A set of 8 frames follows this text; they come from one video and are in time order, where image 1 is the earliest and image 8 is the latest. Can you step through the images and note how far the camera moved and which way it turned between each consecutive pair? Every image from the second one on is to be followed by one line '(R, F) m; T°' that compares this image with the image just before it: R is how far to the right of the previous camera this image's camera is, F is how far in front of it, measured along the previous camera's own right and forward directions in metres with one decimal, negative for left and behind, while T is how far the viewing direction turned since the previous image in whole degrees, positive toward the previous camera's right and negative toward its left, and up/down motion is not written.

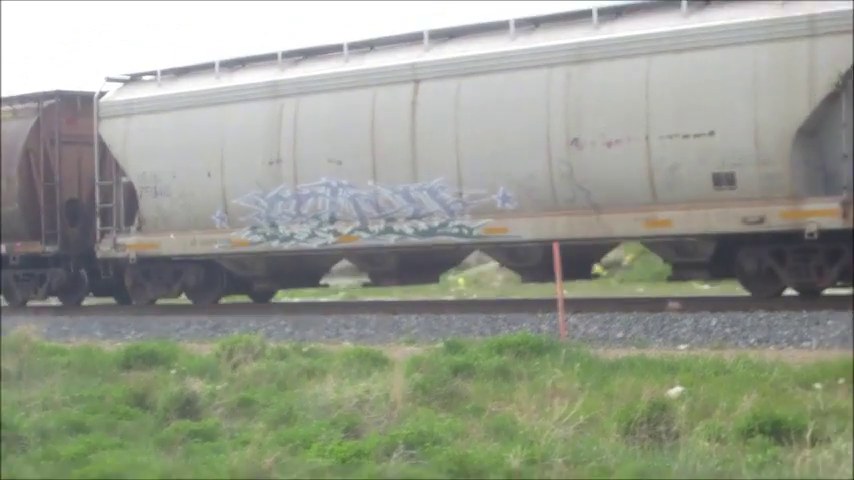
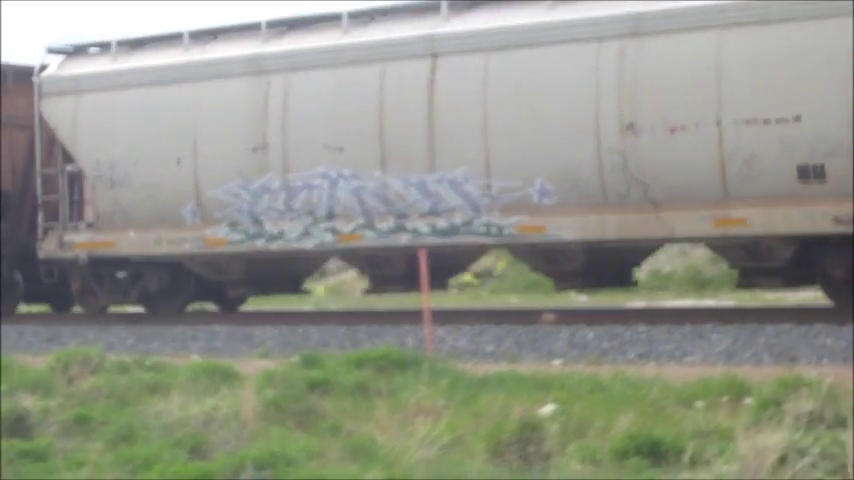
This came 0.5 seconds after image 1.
(+0.6, +0.7) m; +2°
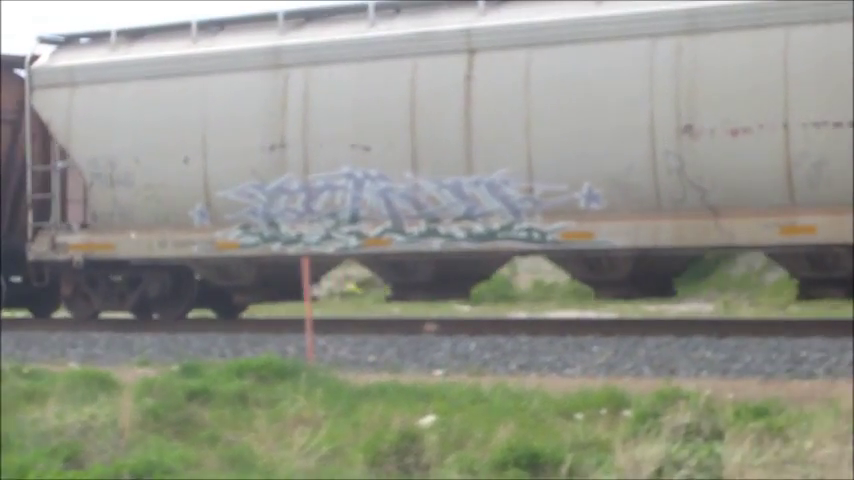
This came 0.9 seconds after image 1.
(+0.1, +0.1) m; +5°
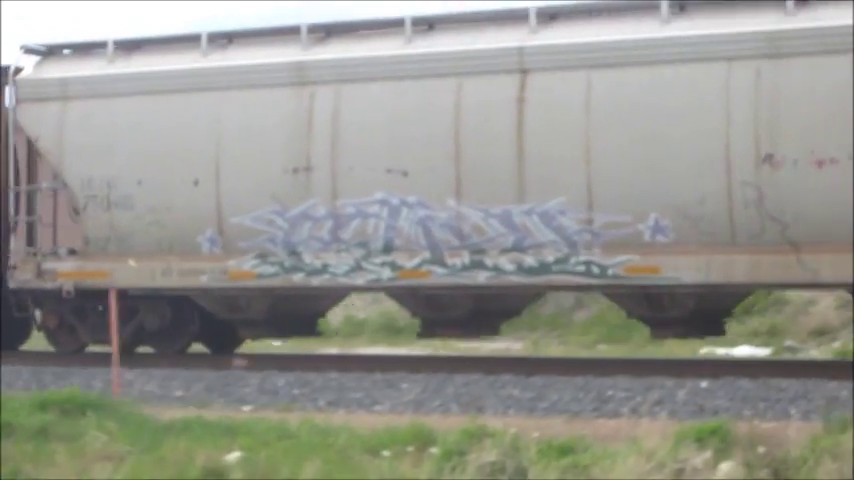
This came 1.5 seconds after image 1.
(+0.4, 0.0) m; +5°
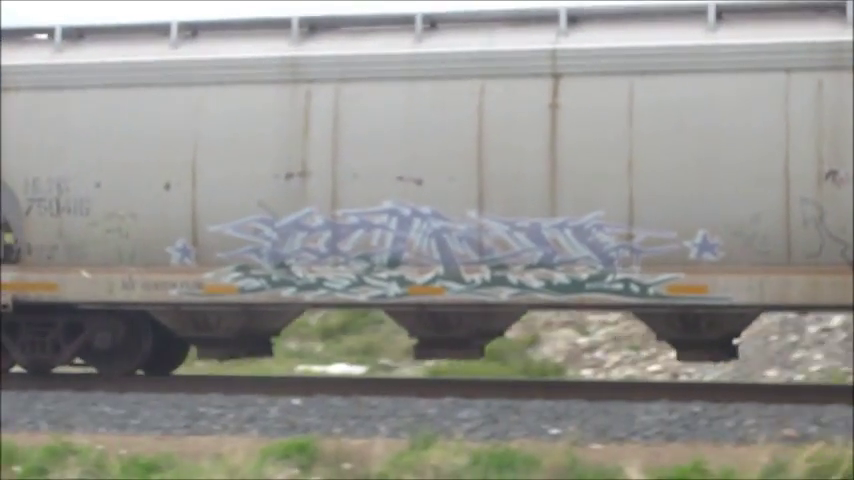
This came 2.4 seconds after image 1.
(+1.9, -0.1) m; +1°
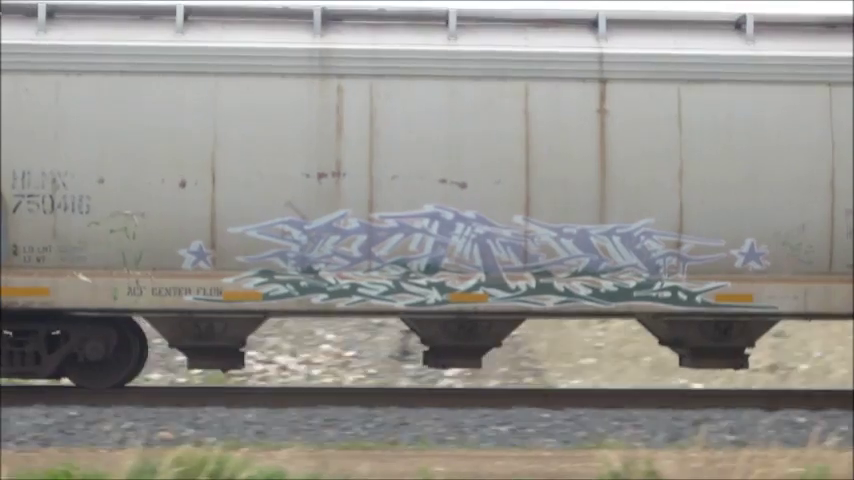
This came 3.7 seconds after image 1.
(-2.2, +1.8) m; +2°
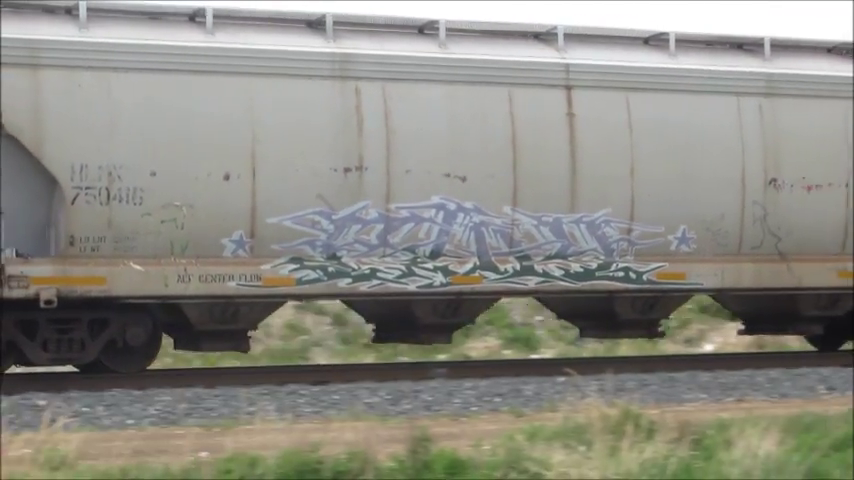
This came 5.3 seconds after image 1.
(-9.0, -2.3) m; +14°
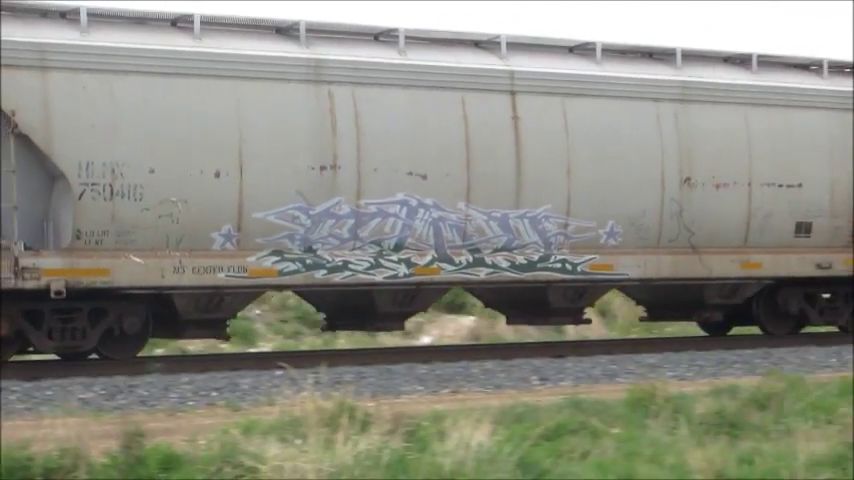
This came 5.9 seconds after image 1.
(-3.9, -2.6) m; +7°
